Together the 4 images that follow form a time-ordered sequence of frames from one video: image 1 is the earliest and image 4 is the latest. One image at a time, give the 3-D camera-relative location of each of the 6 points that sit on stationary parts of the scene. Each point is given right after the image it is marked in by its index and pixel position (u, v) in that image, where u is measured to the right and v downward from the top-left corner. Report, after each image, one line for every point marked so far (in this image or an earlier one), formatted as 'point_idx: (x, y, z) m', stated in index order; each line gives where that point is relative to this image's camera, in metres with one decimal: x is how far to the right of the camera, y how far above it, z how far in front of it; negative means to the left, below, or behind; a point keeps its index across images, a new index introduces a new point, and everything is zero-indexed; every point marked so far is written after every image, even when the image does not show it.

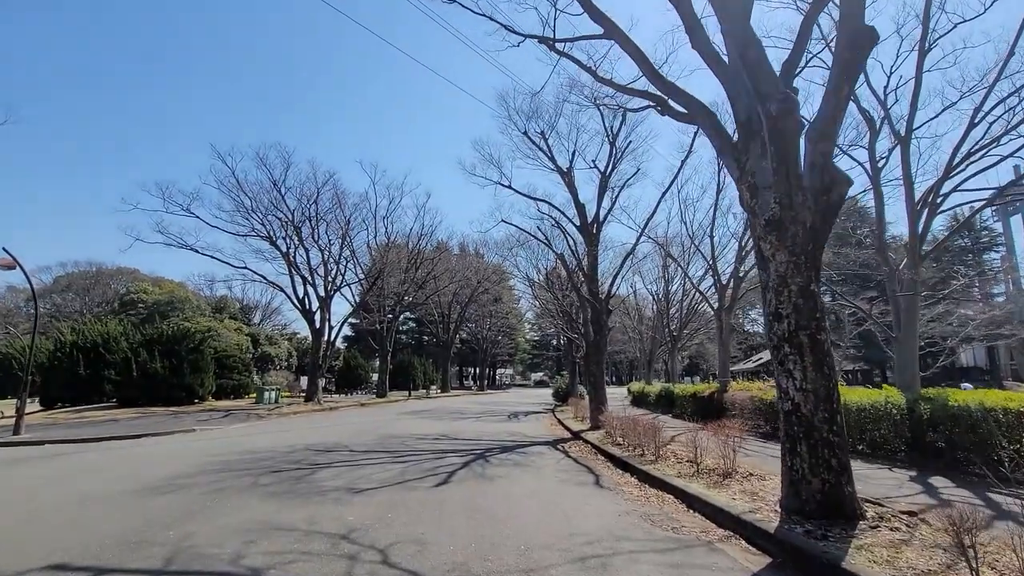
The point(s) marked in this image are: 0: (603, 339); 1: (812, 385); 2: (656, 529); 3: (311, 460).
0: (+2.8, -1.6, +19.8) m
1: (+3.0, -1.0, +6.5) m
2: (+1.5, -2.5, +6.7) m
3: (-3.6, -3.1, +11.8) m
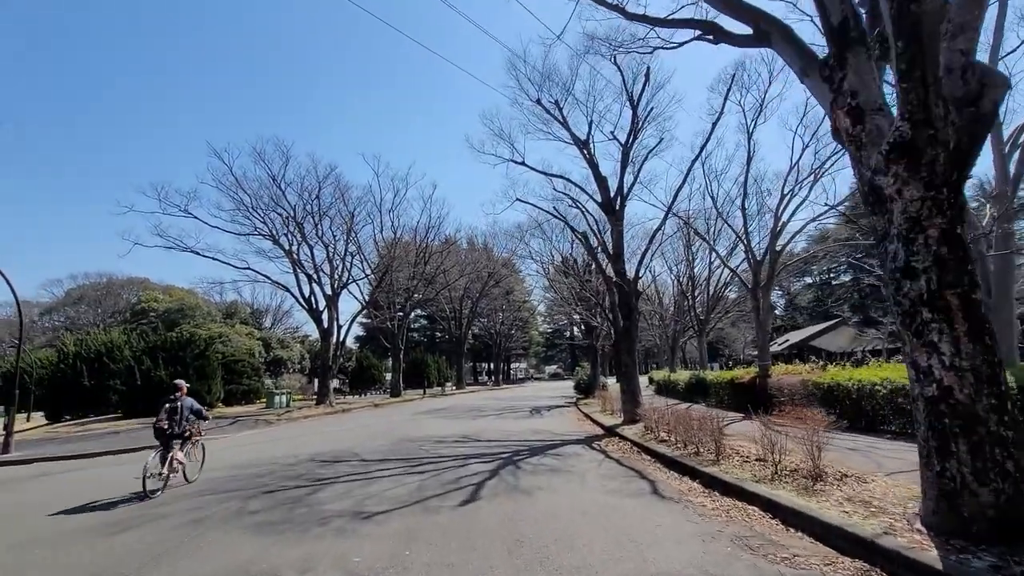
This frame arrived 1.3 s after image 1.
0: (+3.4, -1.0, +18.1) m
1: (+3.4, -0.5, +4.8) m
2: (+1.9, -2.1, +5.0) m
3: (-3.1, -2.9, +10.2) m
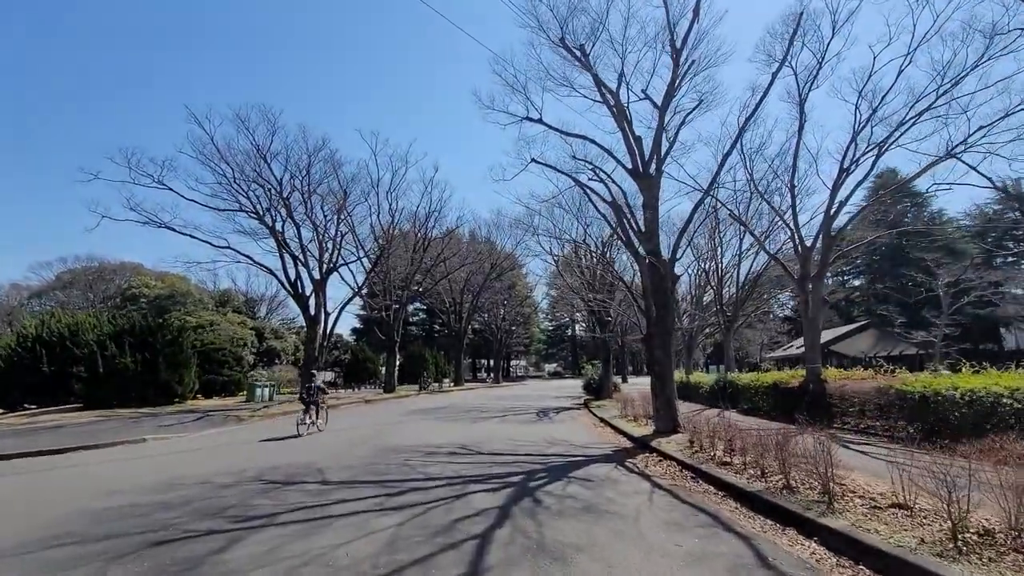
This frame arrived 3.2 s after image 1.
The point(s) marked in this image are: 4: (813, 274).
0: (+3.7, -0.6, +15.1) m
1: (+3.6, -0.2, +1.8) m
2: (+2.1, -1.7, +2.0) m
3: (-2.9, -2.4, +7.2) m
4: (+9.1, +0.4, +19.7) m
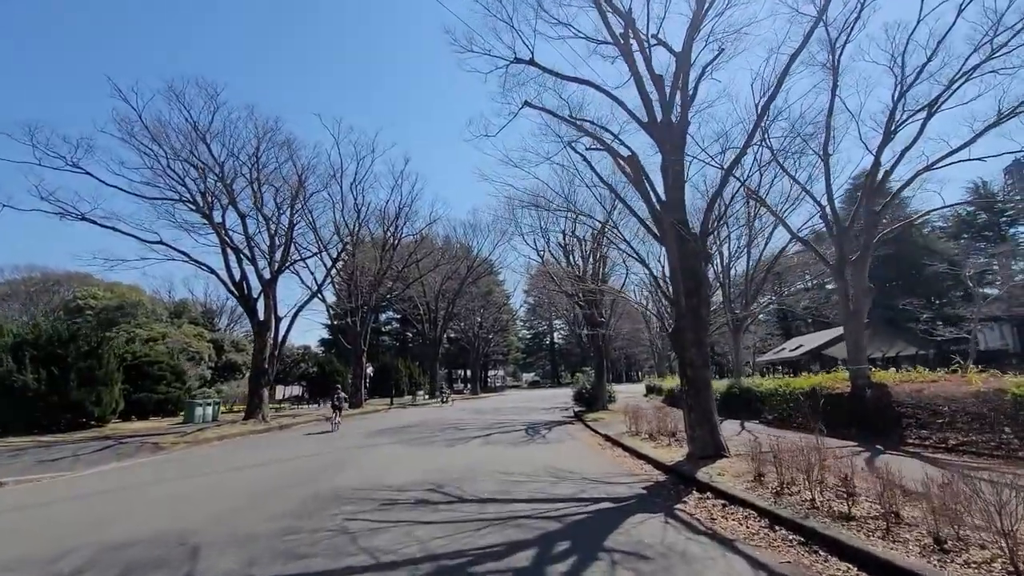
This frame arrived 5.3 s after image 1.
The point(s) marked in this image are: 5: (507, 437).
0: (+3.4, -0.3, +11.6) m
1: (+4.0, +0.3, -1.7) m
2: (+2.5, -1.2, -1.6) m
3: (-2.8, -2.0, +3.4) m
4: (+8.7, +0.8, +16.5) m
5: (-0.1, -3.9, +17.1) m
